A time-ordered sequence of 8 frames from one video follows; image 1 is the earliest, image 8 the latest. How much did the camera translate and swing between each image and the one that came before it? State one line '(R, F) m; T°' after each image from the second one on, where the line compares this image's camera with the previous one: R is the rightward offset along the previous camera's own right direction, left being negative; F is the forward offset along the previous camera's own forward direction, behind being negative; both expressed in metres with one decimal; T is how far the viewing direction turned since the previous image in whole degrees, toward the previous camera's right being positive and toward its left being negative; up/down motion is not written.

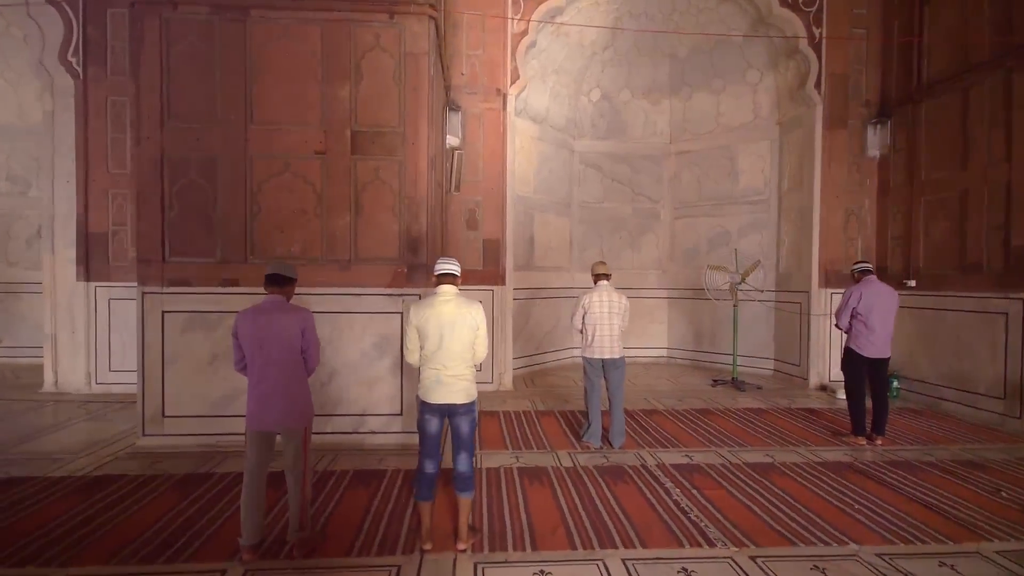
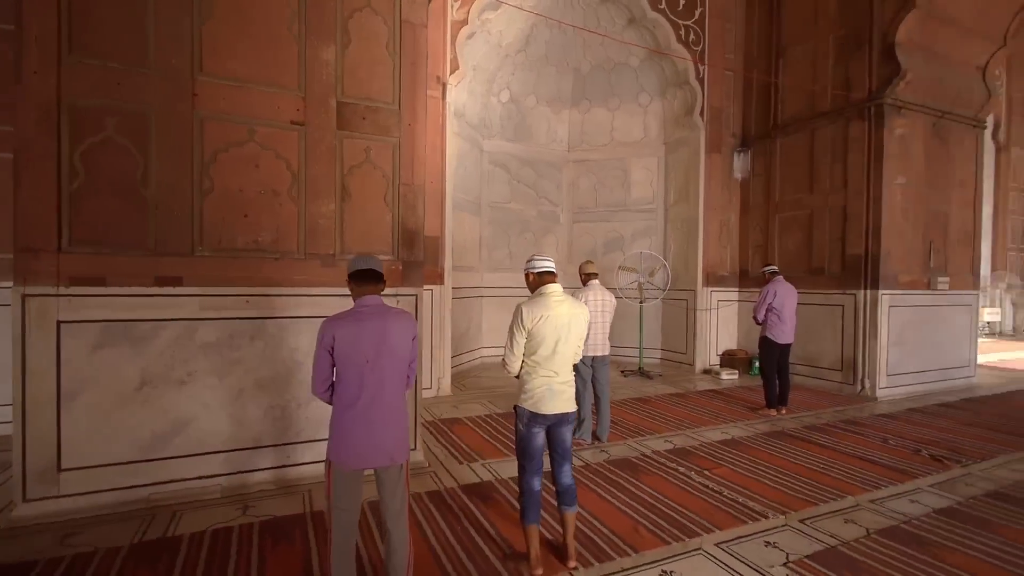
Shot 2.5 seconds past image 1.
(-1.3, +0.4) m; +21°
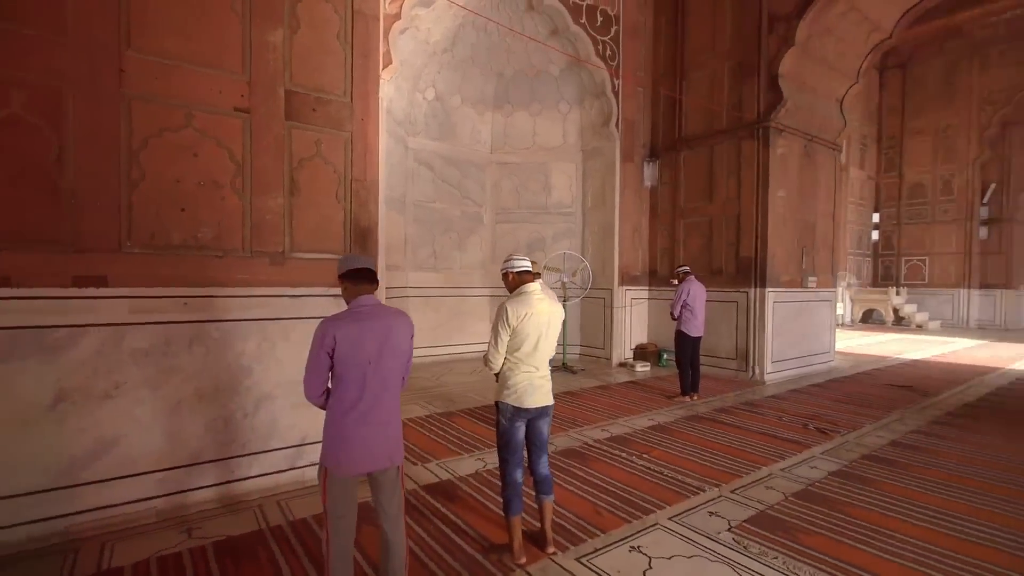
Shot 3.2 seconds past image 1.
(-0.4, 0.0) m; +12°
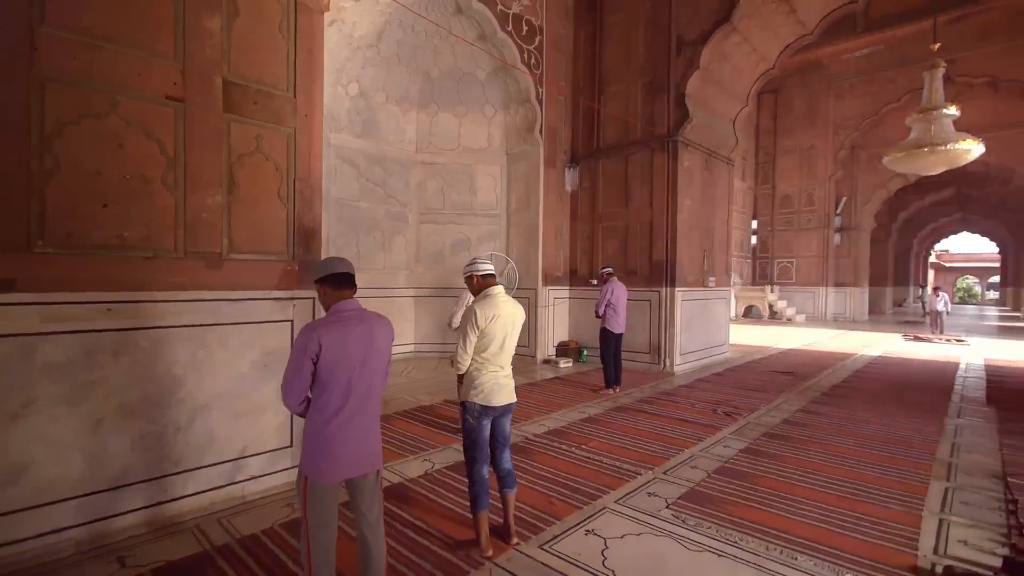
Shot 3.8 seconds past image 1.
(-0.3, -0.1) m; +11°
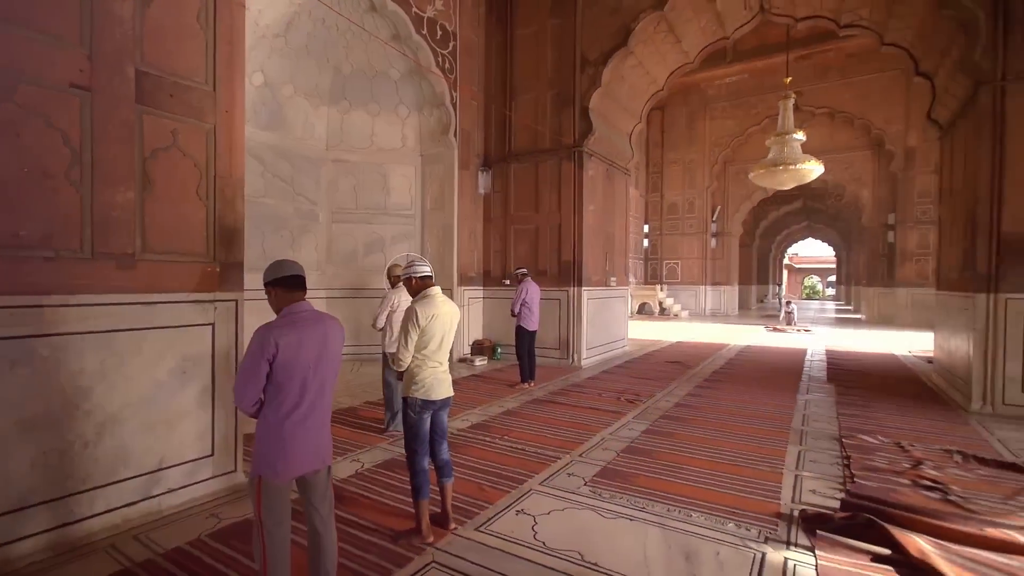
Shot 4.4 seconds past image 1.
(-0.2, -0.2) m; +11°
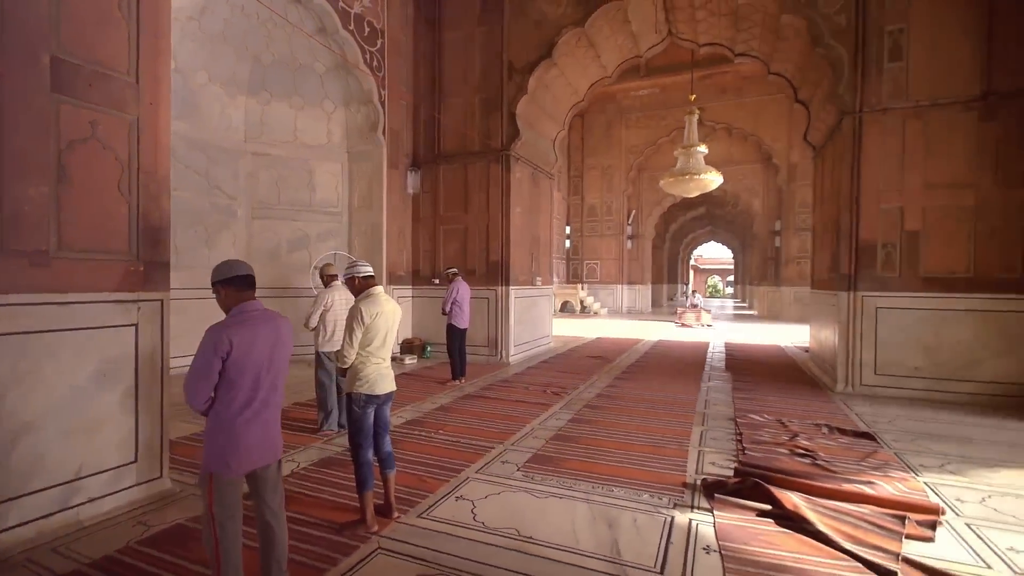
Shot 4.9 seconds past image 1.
(-0.1, -0.2) m; +9°
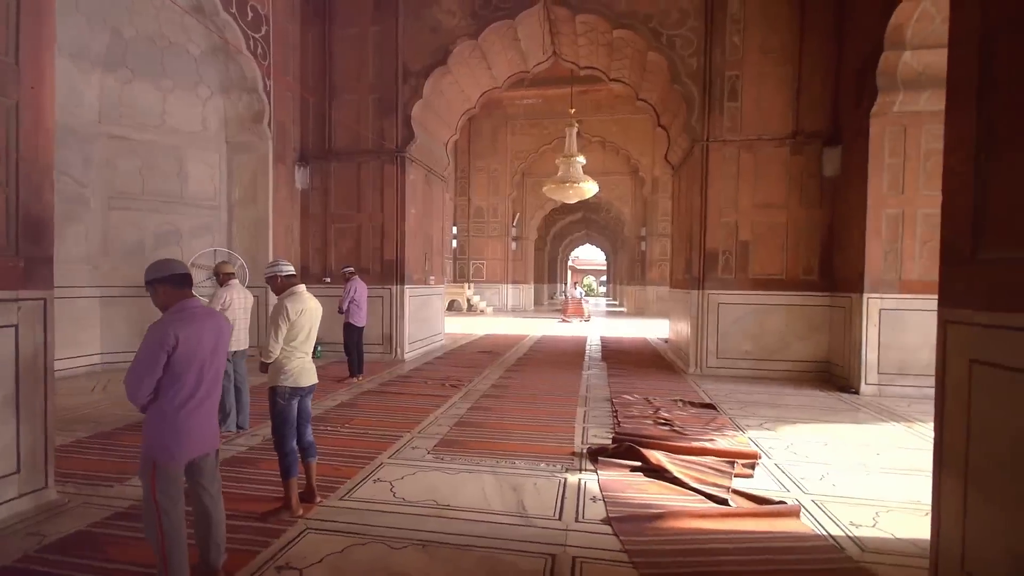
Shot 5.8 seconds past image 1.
(-0.2, -0.4) m; +14°
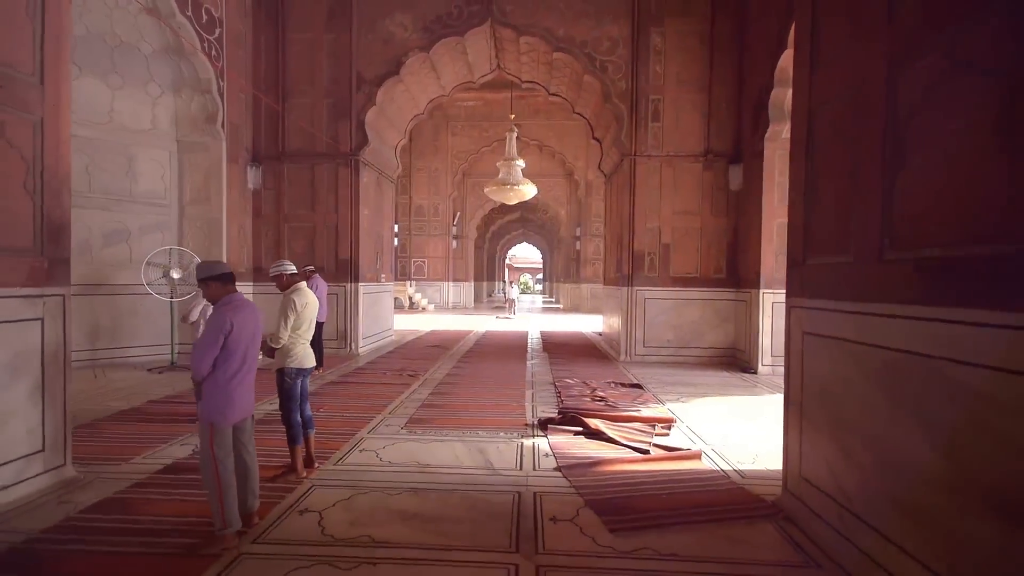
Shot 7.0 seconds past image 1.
(-0.2, -0.7) m; +8°
